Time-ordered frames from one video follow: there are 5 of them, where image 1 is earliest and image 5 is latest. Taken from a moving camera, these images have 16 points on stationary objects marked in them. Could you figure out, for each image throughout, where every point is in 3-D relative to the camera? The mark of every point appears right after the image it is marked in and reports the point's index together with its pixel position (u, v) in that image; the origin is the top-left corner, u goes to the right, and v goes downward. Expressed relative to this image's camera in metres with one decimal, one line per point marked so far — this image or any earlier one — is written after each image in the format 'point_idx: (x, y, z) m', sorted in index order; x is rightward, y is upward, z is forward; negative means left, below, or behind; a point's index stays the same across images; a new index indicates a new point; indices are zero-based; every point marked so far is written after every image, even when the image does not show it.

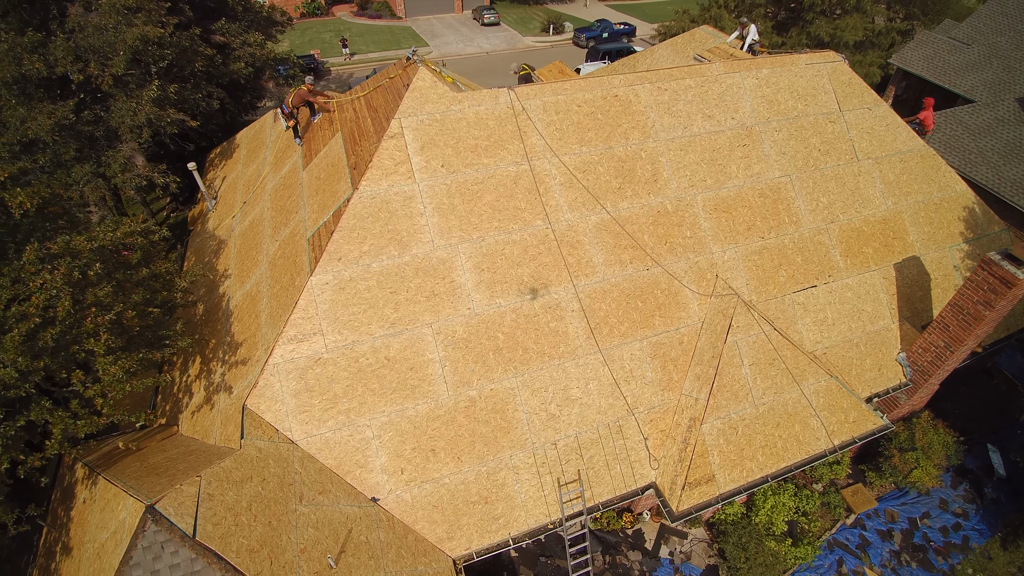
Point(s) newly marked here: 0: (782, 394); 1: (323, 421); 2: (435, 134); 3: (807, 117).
0: (+6.4, -2.5, +12.3) m
1: (-3.9, -2.7, +10.6) m
2: (-1.7, +3.5, +11.7) m
3: (+8.2, +4.8, +14.5) m
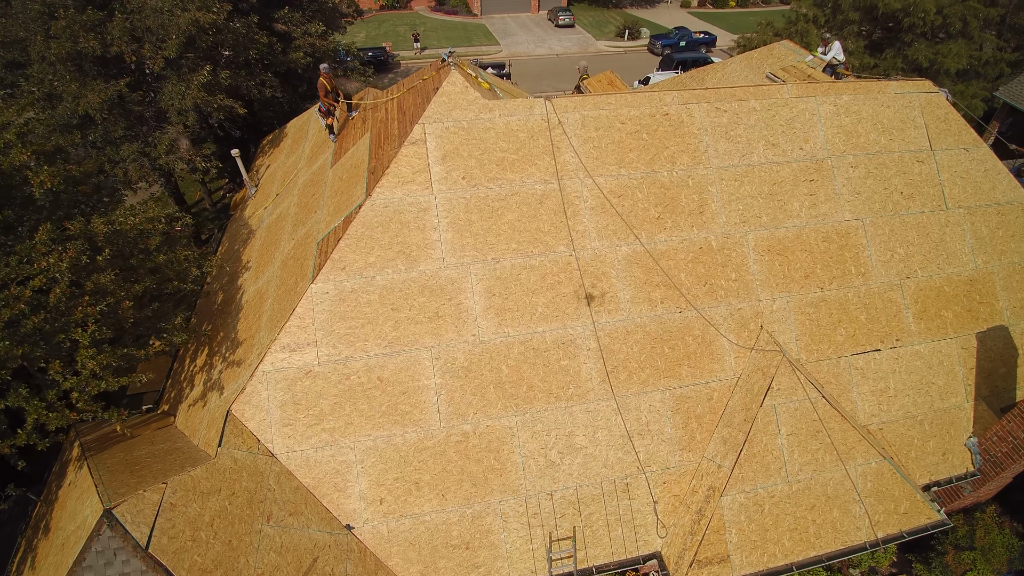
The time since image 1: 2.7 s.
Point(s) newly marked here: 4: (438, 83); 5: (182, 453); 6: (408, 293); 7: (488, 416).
0: (+6.4, -3.8, +10.7) m
1: (-4.0, -2.9, +10.0) m
2: (-1.1, +3.0, +10.8) m
3: (+9.2, +3.3, +12.6) m
4: (-1.6, +4.4, +11.2) m
5: (-6.6, -3.3, +10.3) m
6: (-2.1, -0.1, +10.3) m
7: (-0.5, -2.5, +10.2) m
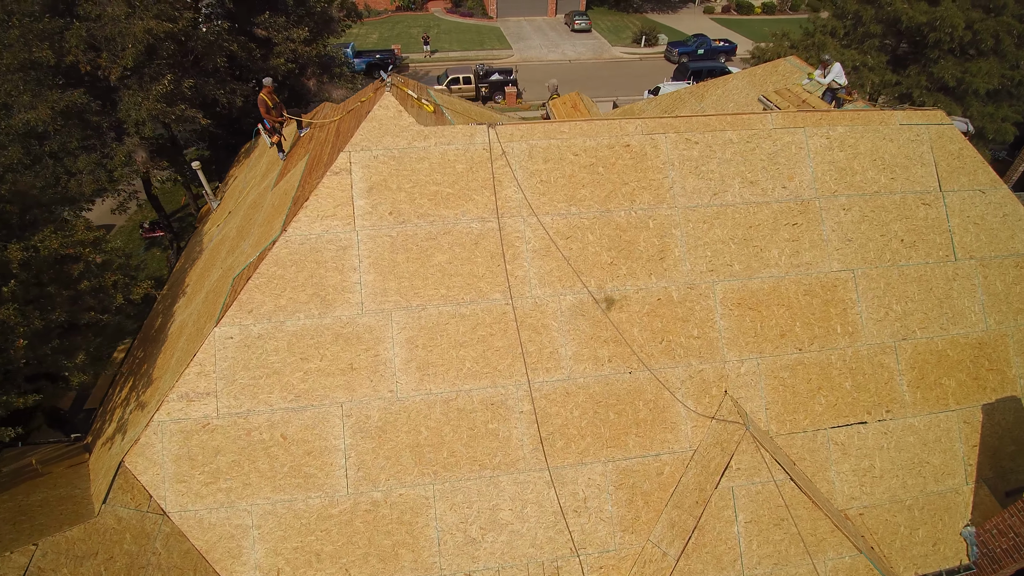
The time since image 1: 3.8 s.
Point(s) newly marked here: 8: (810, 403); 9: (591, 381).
0: (+4.9, -5.0, +9.2) m
1: (-5.5, -3.6, +9.1) m
2: (-2.3, +2.1, +9.8) m
3: (+8.0, +2.0, +11.0) m
4: (-2.8, +3.6, +10.2) m
5: (-8.0, -4.0, +9.5) m
6: (-3.4, -0.9, +9.3) m
7: (-1.9, -3.4, +9.1) m
8: (+5.8, -2.2, +10.0) m
9: (+1.4, -1.7, +9.6) m
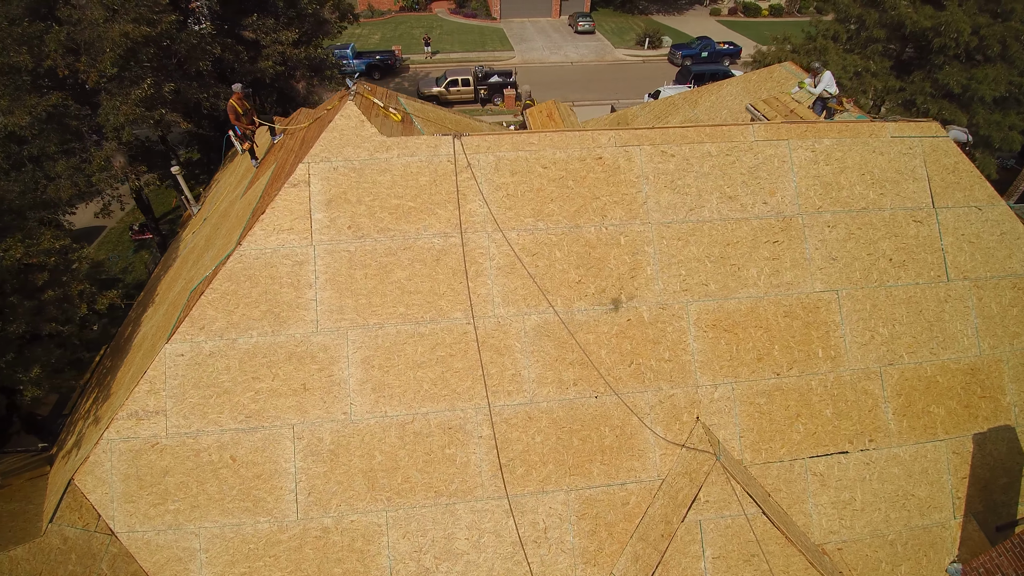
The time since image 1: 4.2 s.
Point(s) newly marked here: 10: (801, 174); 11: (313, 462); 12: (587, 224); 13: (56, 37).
0: (+4.1, -5.4, +8.7) m
1: (-6.2, -3.9, +8.8) m
2: (-3.0, +1.8, +9.4) m
3: (+7.4, +1.5, +10.5) m
4: (-3.4, +3.3, +9.8) m
5: (-8.8, -4.2, +9.3) m
6: (-4.1, -1.2, +8.9) m
7: (-2.7, -3.7, +8.7) m
8: (+5.1, -2.6, +9.5) m
9: (+0.7, -2.1, +9.1) m
10: (+5.7, +2.3, +10.3) m
11: (-3.4, -2.9, +8.8) m
12: (+1.4, +1.2, +9.7) m
13: (-12.8, +7.1, +14.6) m
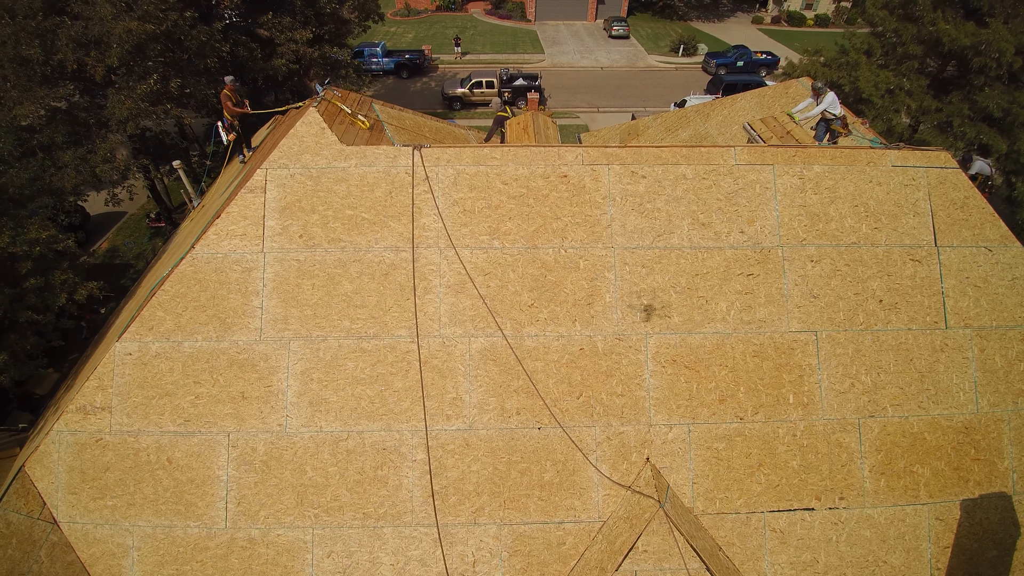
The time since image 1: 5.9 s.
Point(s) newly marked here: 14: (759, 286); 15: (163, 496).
0: (+2.9, -5.9, +8.1) m
1: (-7.3, -3.9, +8.9) m
2: (-3.7, +1.7, +9.3) m
3: (+6.7, +0.7, +9.6) m
4: (-4.0, +3.1, +9.7) m
5: (-9.9, -4.0, +9.6) m
6: (-5.1, -1.3, +8.9) m
7: (-3.8, -3.9, +8.6) m
8: (+4.0, -3.3, +8.8) m
9: (-0.3, -2.4, +8.7) m
10: (+5.0, +1.6, +9.6) m
11: (-4.5, -3.1, +8.7) m
12: (+0.6, +0.8, +9.2) m
13: (-12.9, +7.5, +15.1) m
14: (+4.4, 0.0, +9.3) m
15: (-5.9, -3.5, +8.7) m
